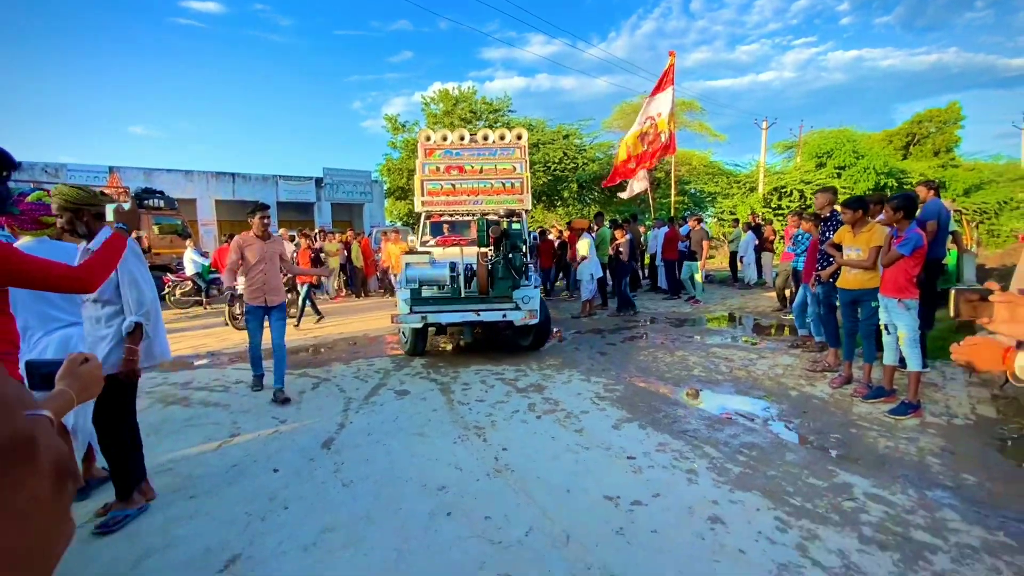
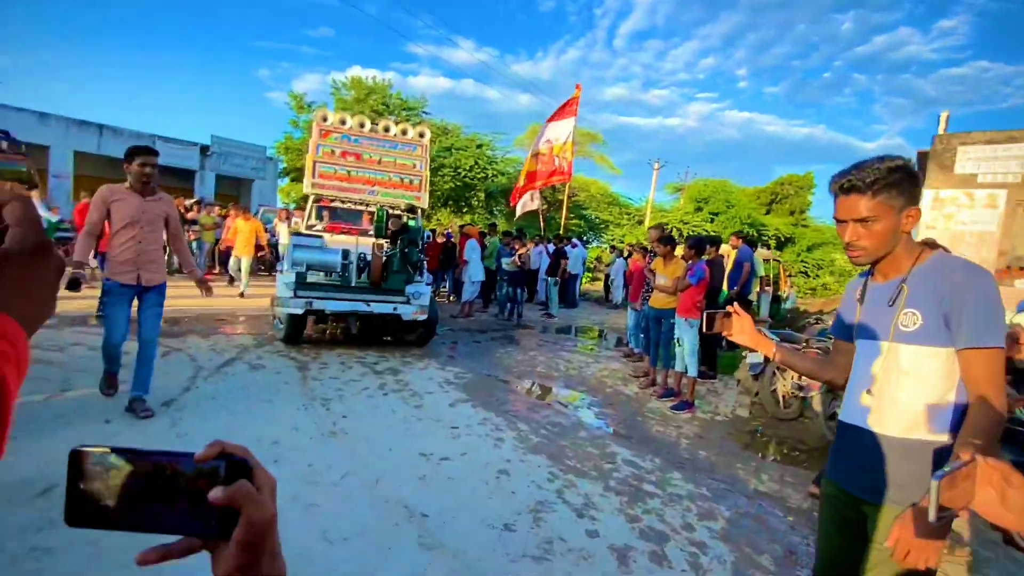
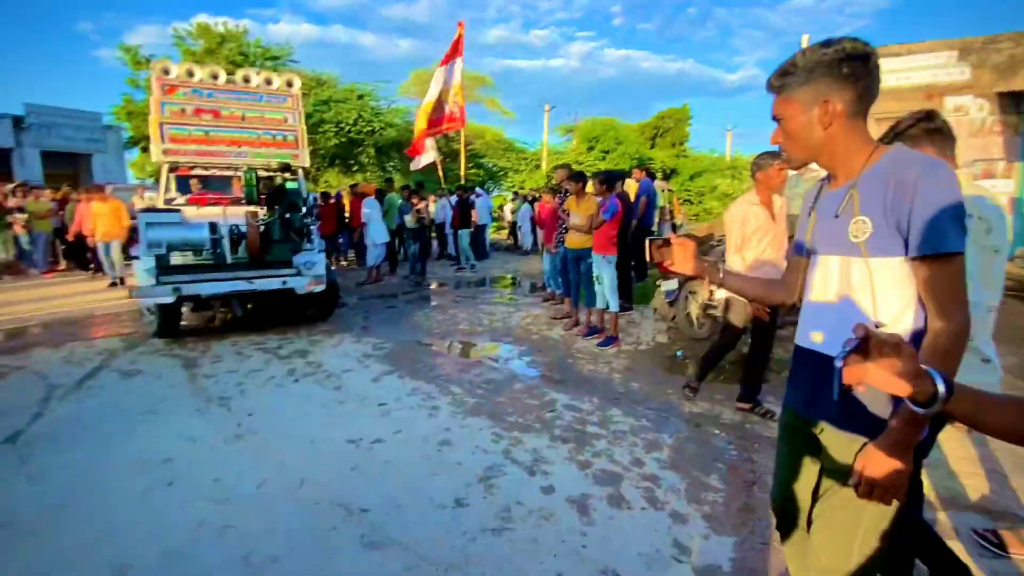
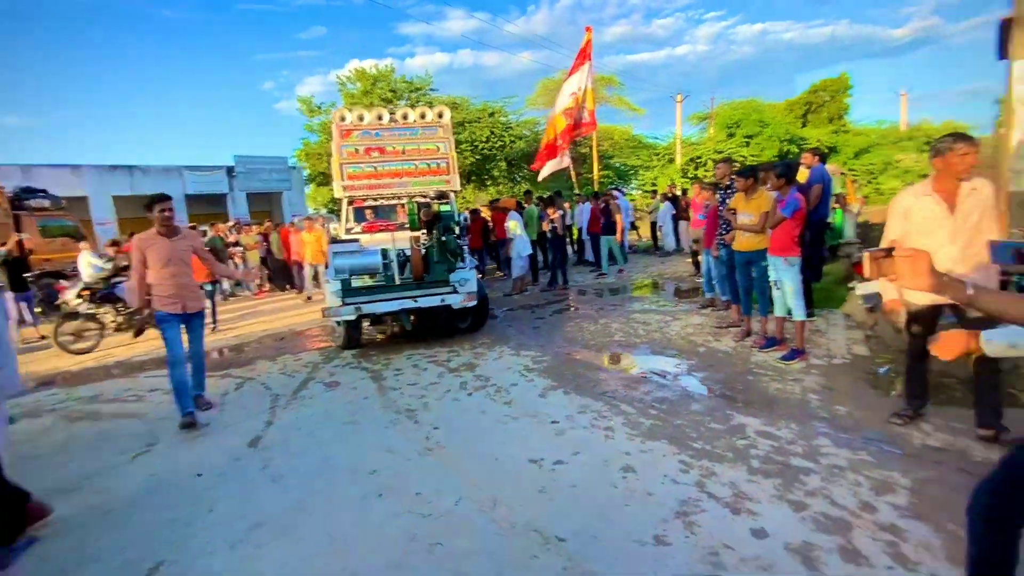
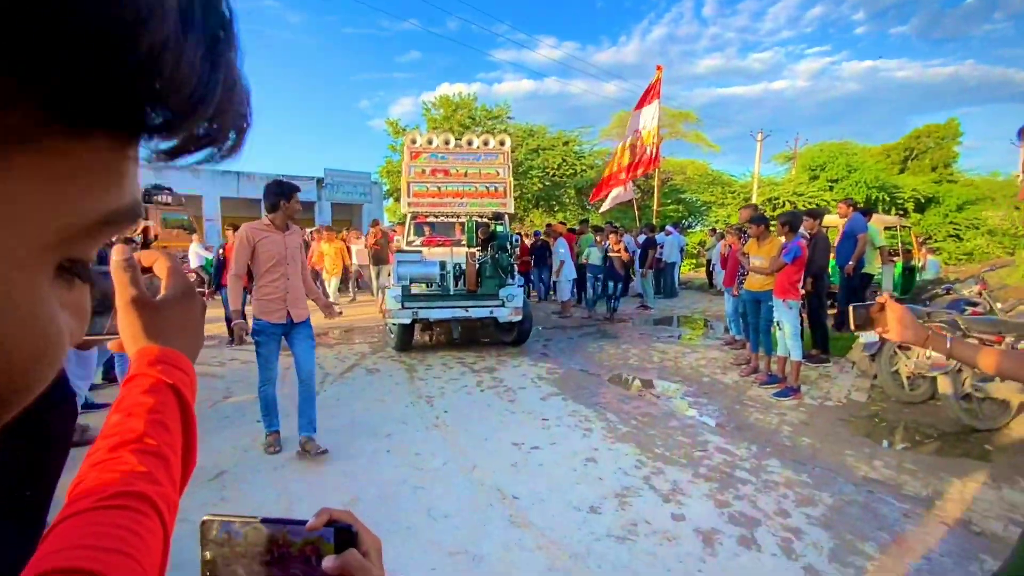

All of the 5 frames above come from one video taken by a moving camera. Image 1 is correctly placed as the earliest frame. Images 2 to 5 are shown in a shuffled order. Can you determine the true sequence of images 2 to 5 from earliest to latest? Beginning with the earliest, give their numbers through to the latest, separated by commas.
4, 3, 2, 5
